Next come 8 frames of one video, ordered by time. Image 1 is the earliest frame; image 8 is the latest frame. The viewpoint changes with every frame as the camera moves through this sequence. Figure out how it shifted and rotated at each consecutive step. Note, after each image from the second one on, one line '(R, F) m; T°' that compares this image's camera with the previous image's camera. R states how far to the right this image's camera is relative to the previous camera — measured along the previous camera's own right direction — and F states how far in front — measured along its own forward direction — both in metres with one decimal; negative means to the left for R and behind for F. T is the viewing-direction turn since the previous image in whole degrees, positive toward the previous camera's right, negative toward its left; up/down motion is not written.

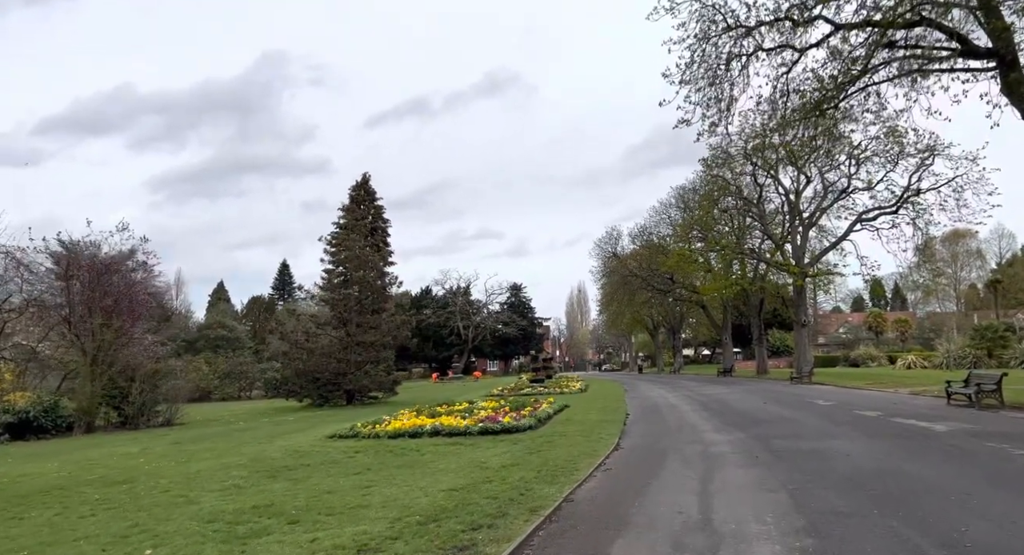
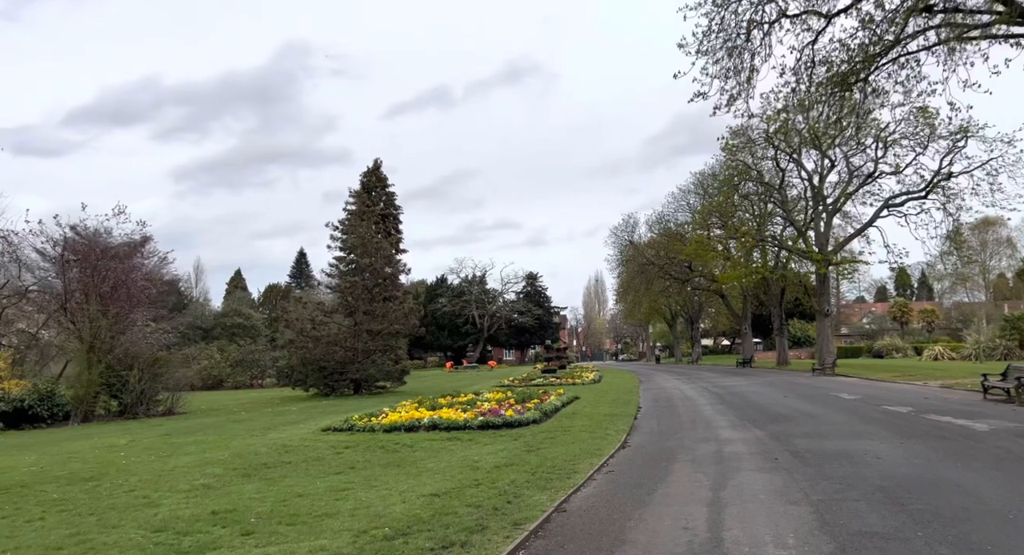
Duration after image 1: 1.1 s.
(+0.3, +1.0) m; -1°
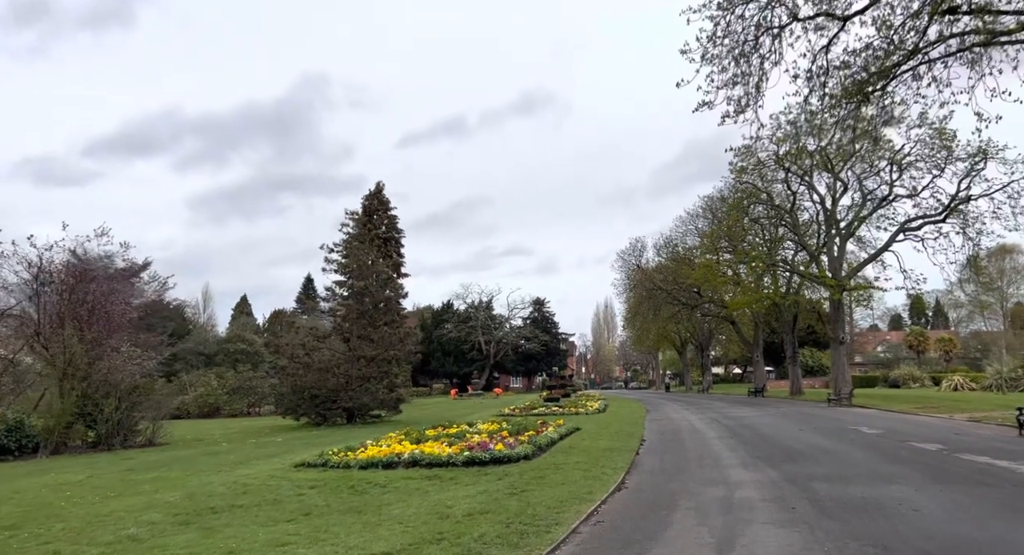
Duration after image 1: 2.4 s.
(+0.4, +1.3) m; -1°
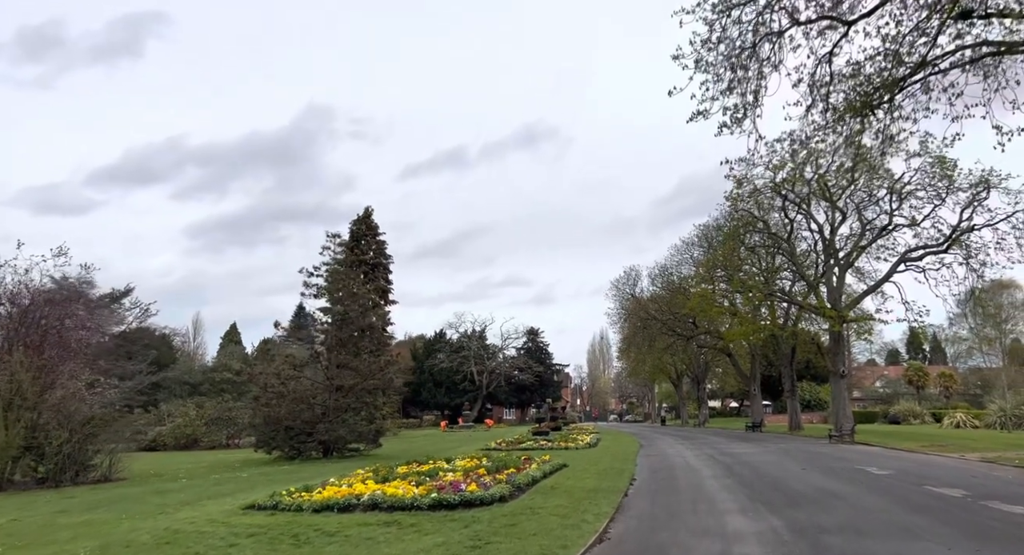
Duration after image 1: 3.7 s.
(+0.4, +1.3) m; 0°
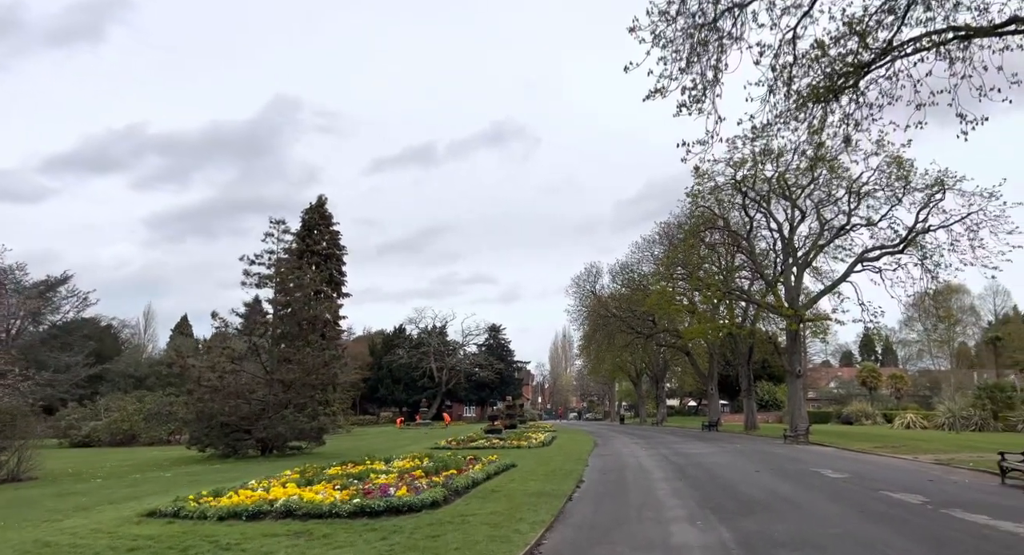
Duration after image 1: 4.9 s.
(+0.4, +1.1) m; +3°
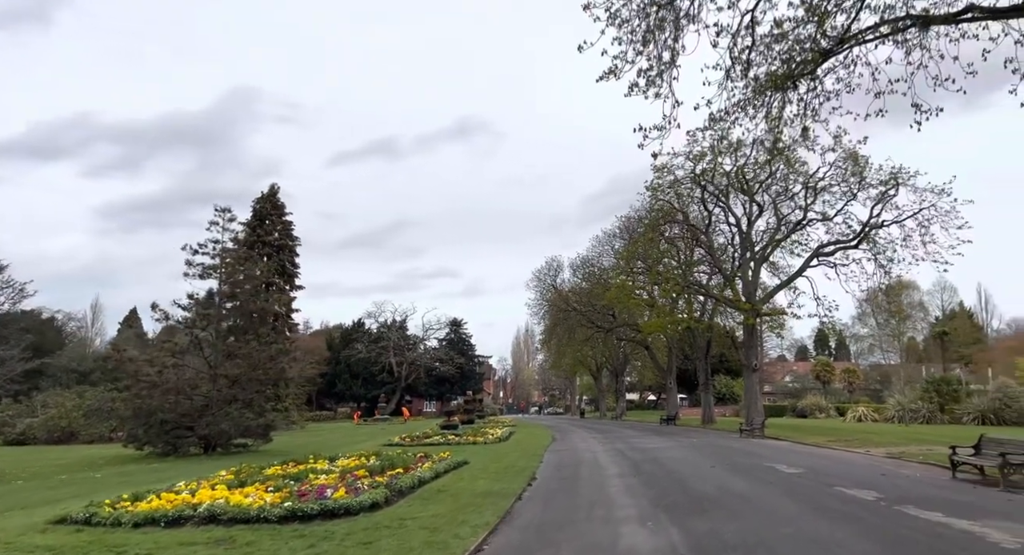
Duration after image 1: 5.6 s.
(+0.3, +0.6) m; +3°
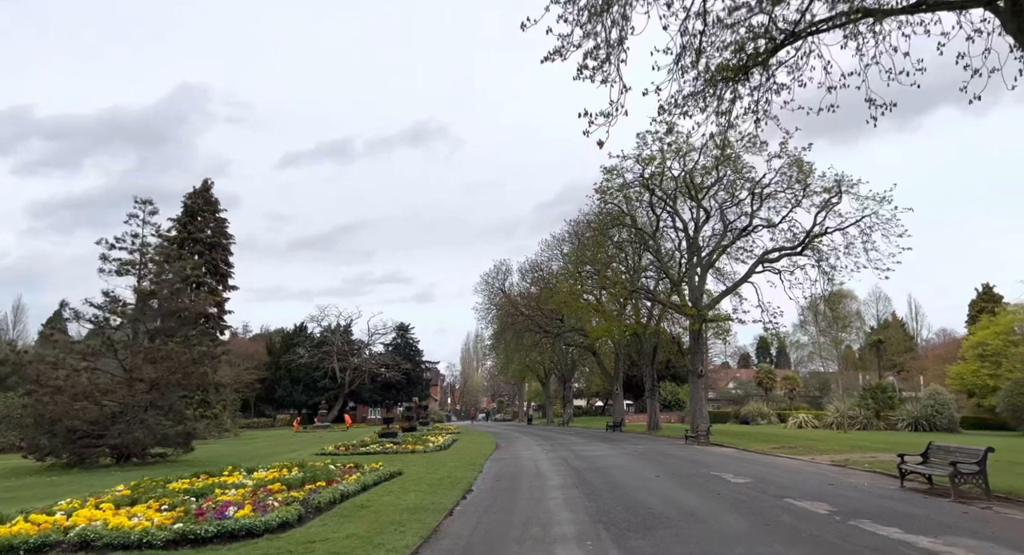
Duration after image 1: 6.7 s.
(+0.3, +1.1) m; +4°
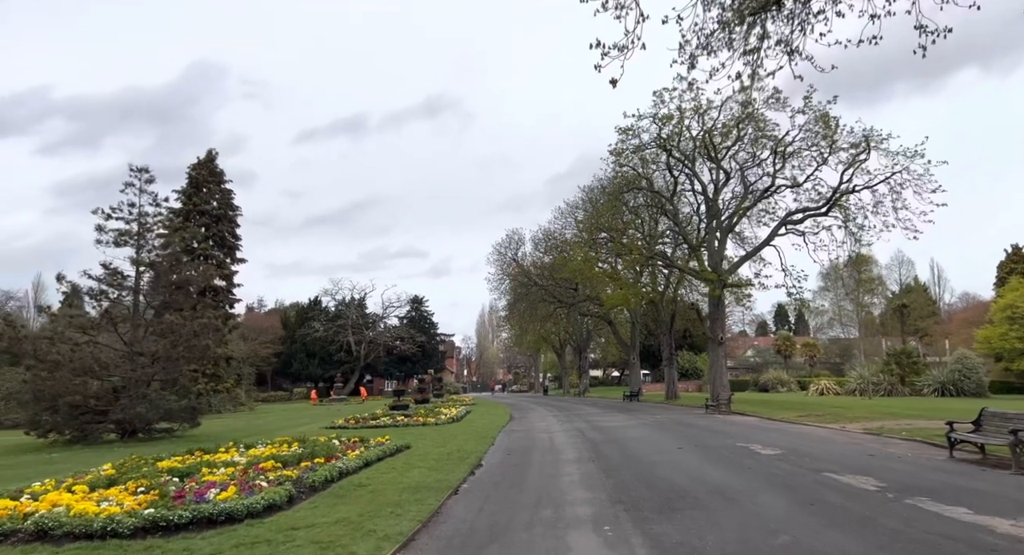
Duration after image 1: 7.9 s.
(+0.1, +1.2) m; -1°
